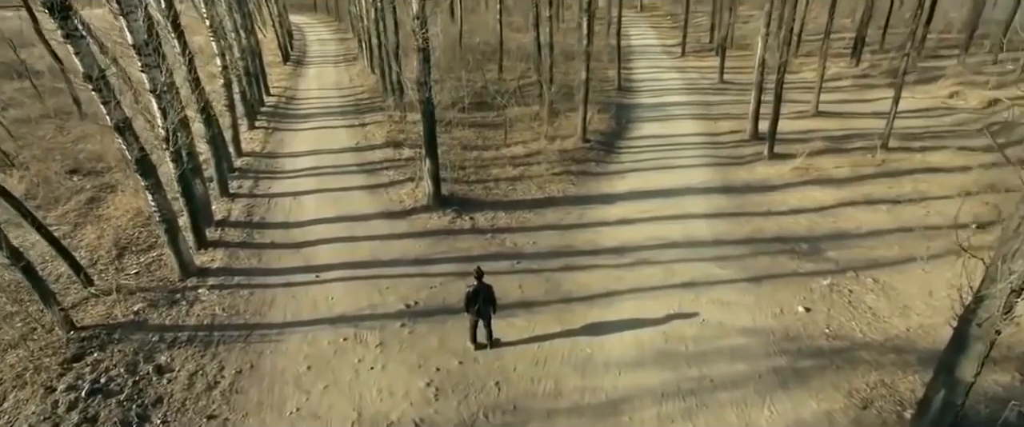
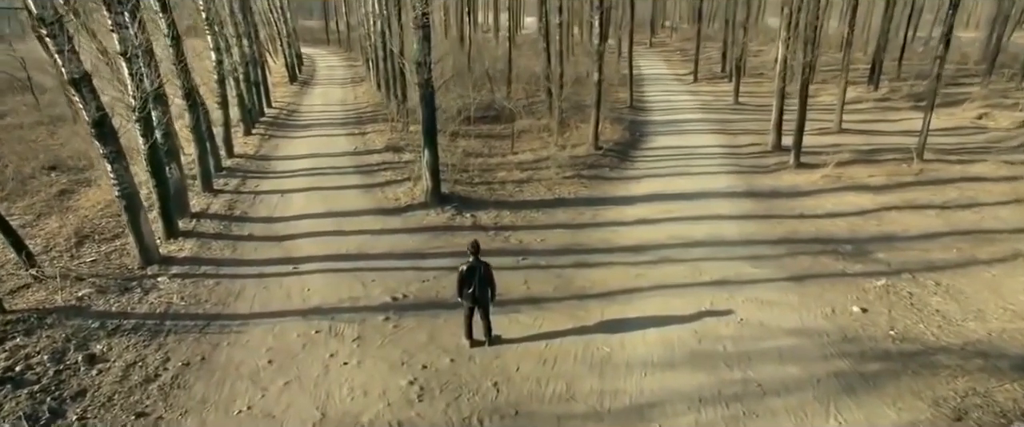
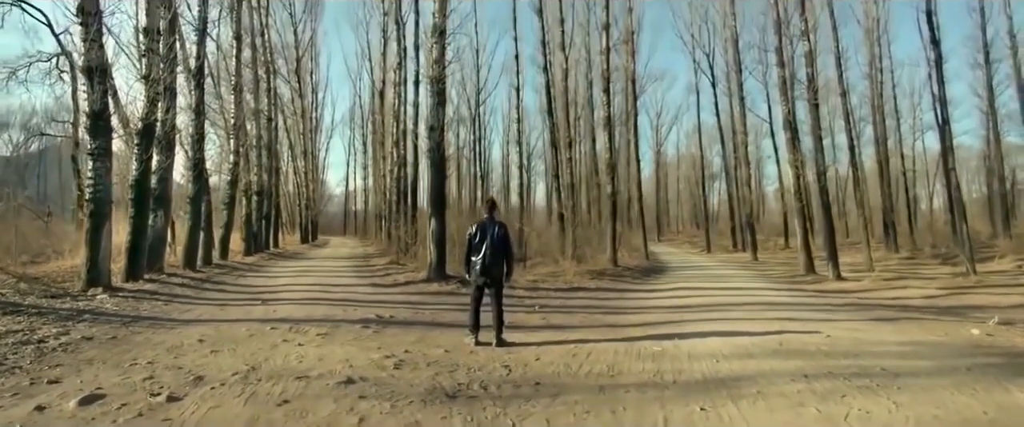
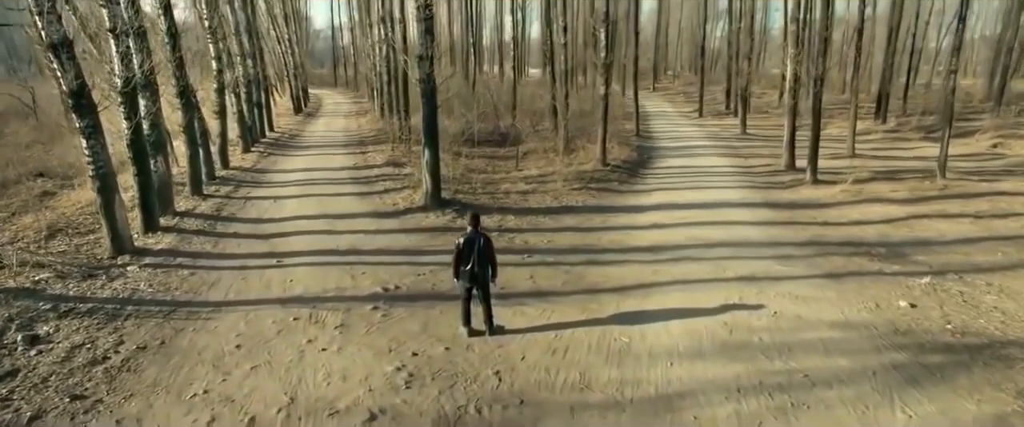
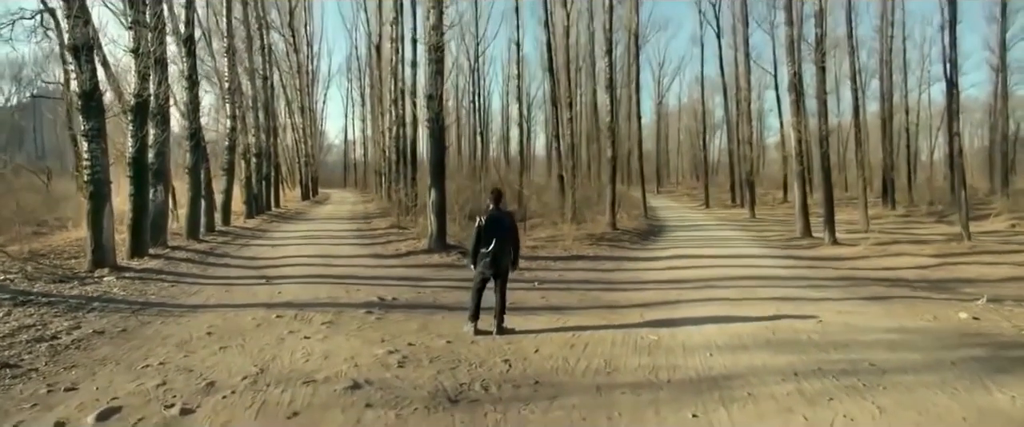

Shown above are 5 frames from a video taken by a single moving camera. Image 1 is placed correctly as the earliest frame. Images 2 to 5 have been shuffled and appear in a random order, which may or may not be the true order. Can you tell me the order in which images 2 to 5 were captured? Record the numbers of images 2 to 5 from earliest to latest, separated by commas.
2, 4, 5, 3
